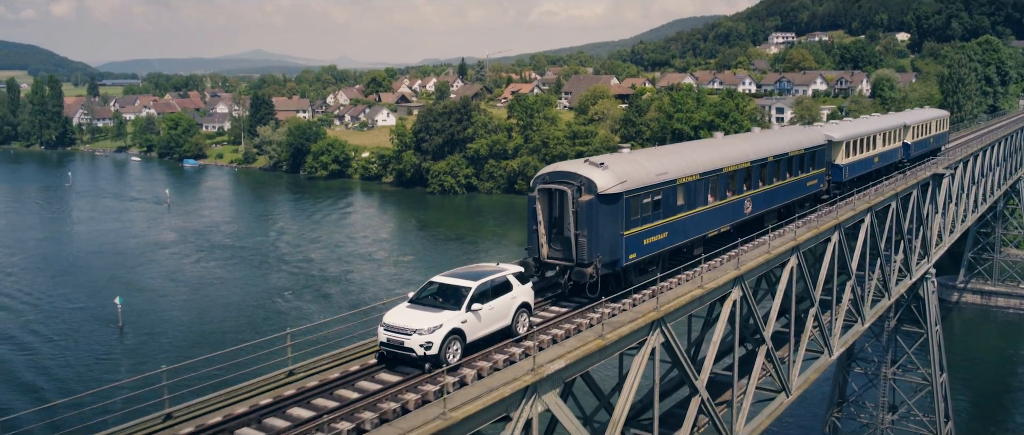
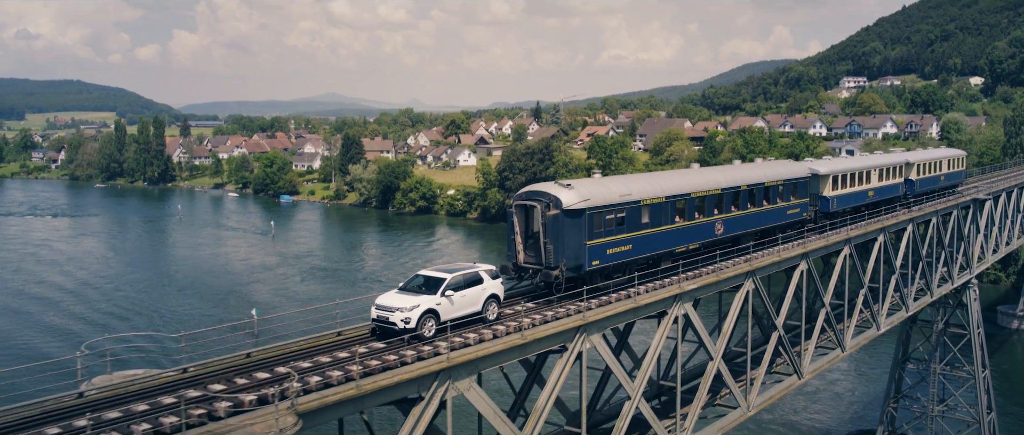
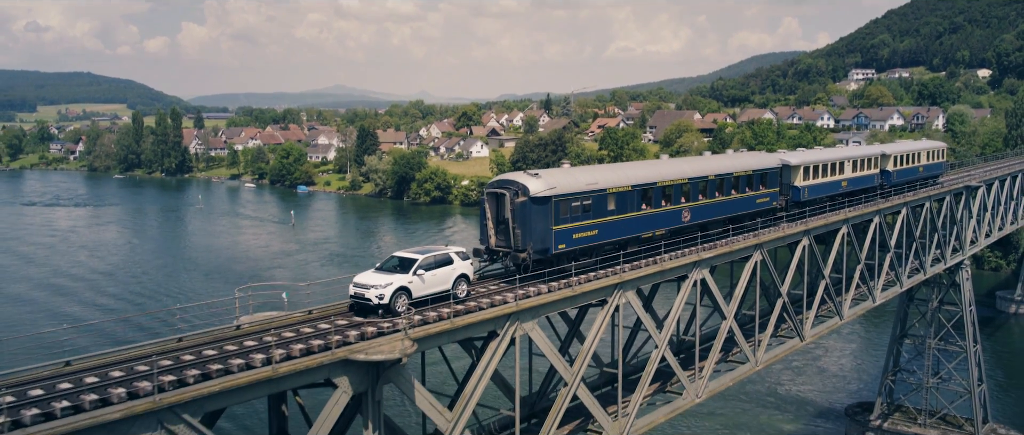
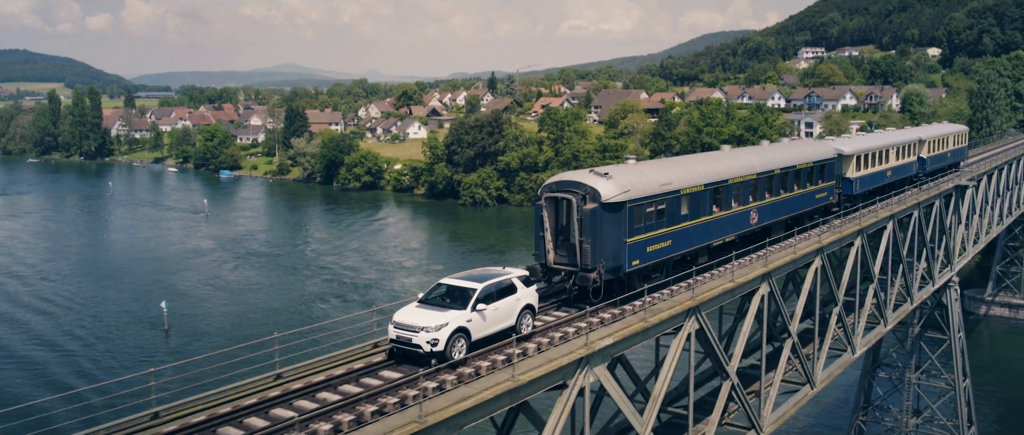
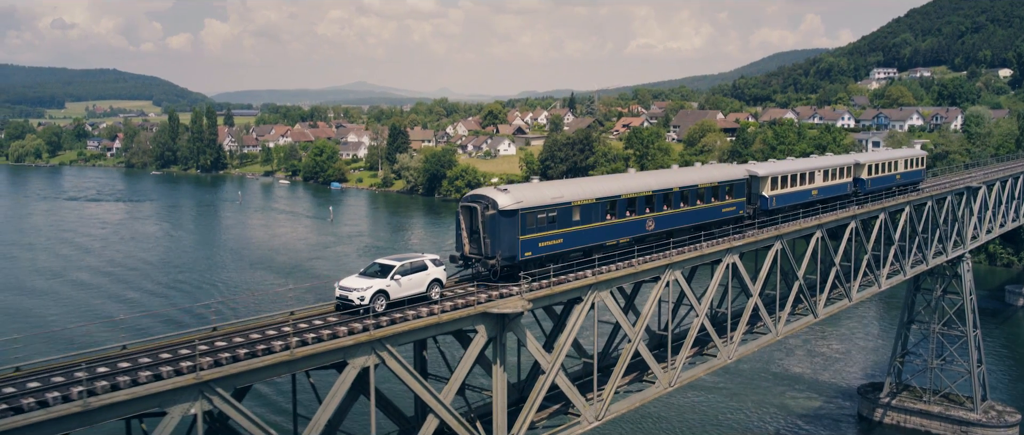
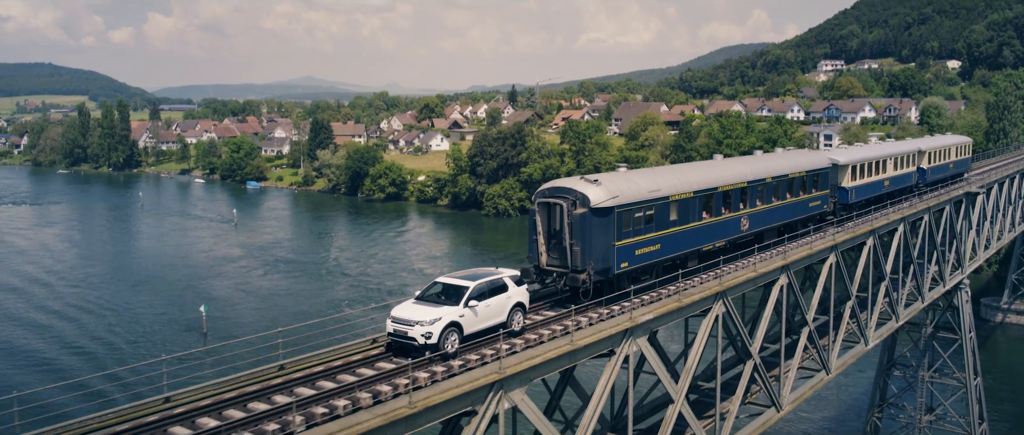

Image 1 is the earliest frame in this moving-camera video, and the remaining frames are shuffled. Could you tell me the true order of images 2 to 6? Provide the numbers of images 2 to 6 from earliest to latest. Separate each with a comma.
4, 6, 2, 3, 5
